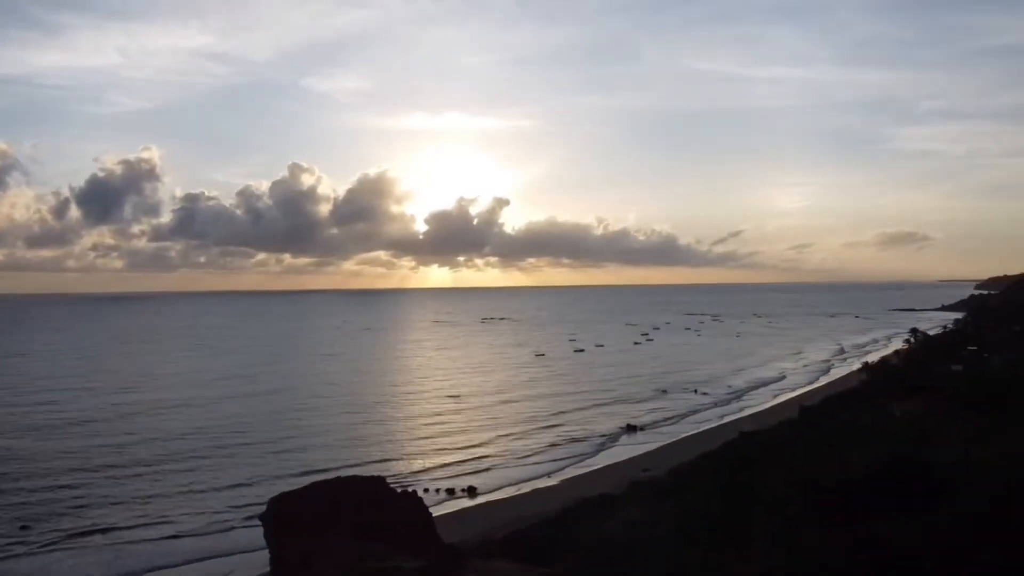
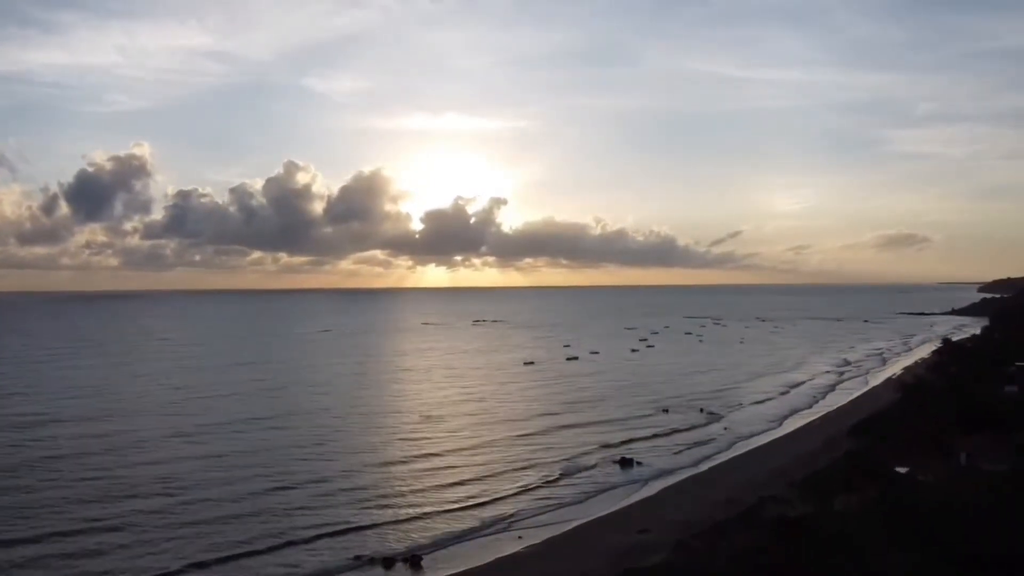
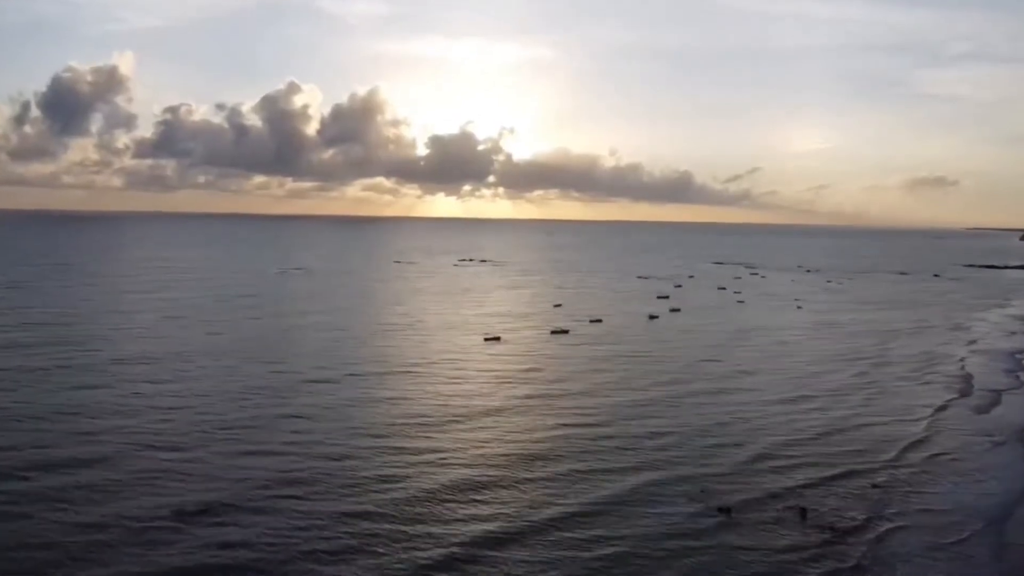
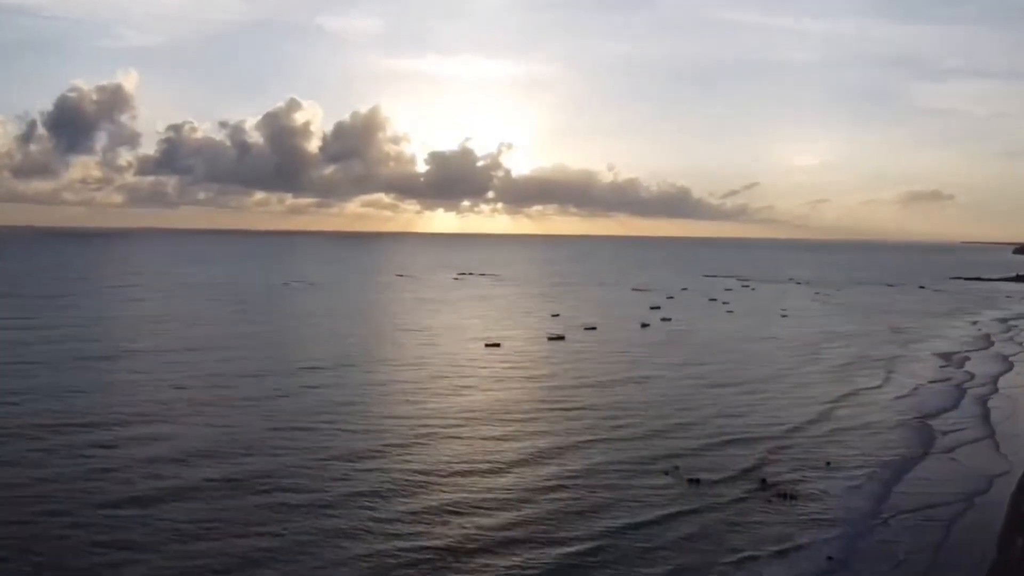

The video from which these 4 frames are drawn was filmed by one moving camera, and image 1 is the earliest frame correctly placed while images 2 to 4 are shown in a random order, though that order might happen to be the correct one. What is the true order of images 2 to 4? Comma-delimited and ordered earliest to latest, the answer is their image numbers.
2, 4, 3
